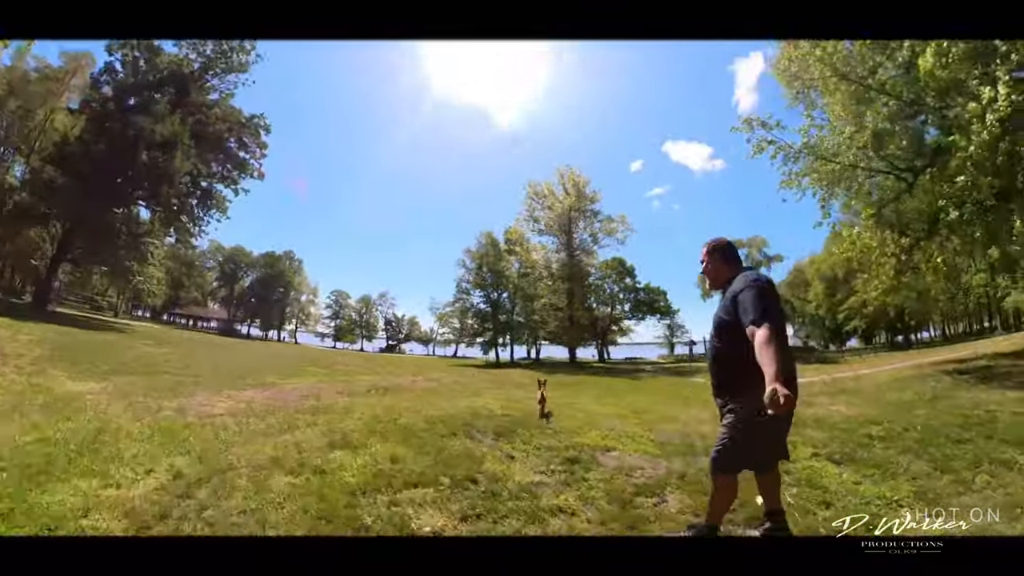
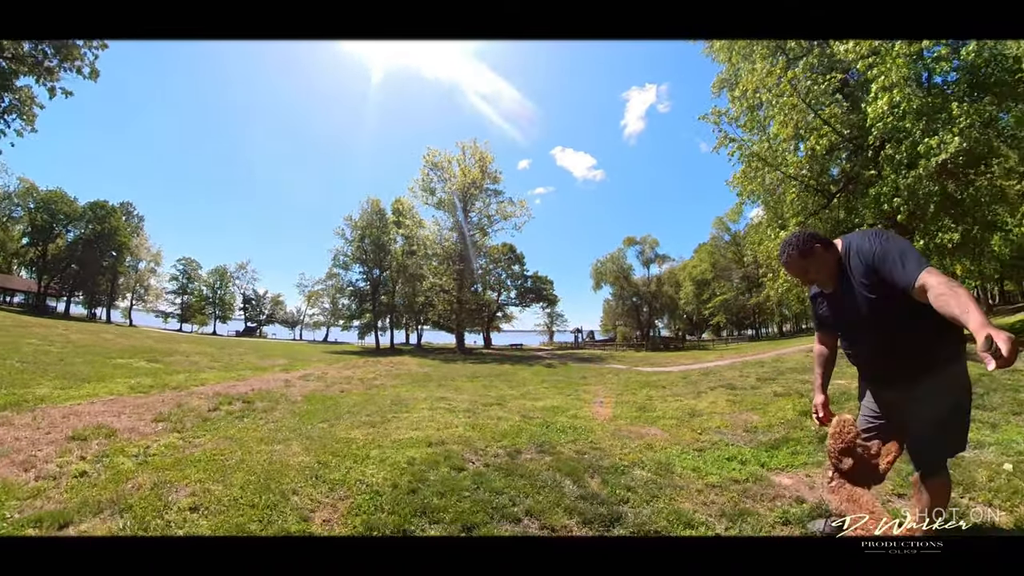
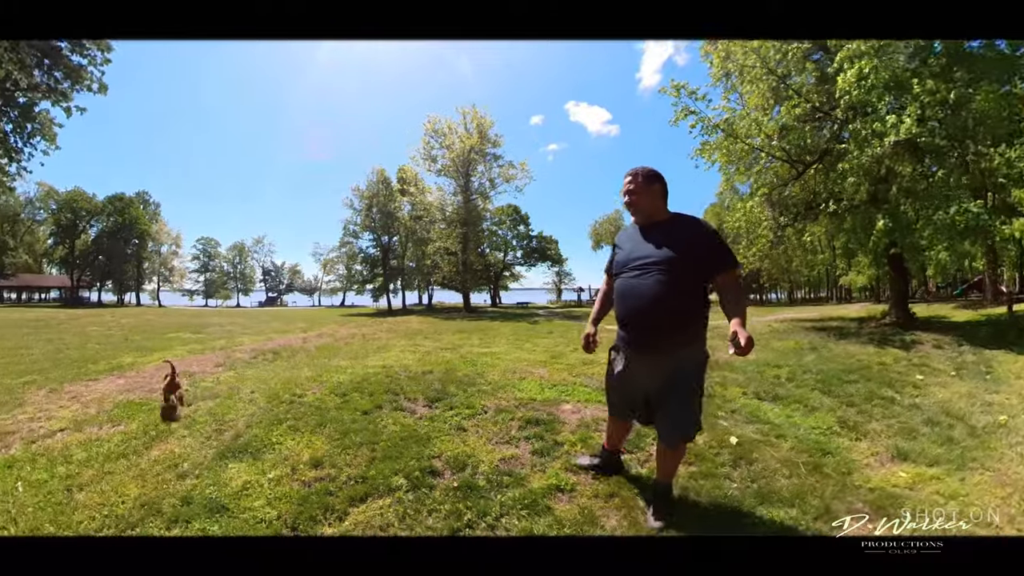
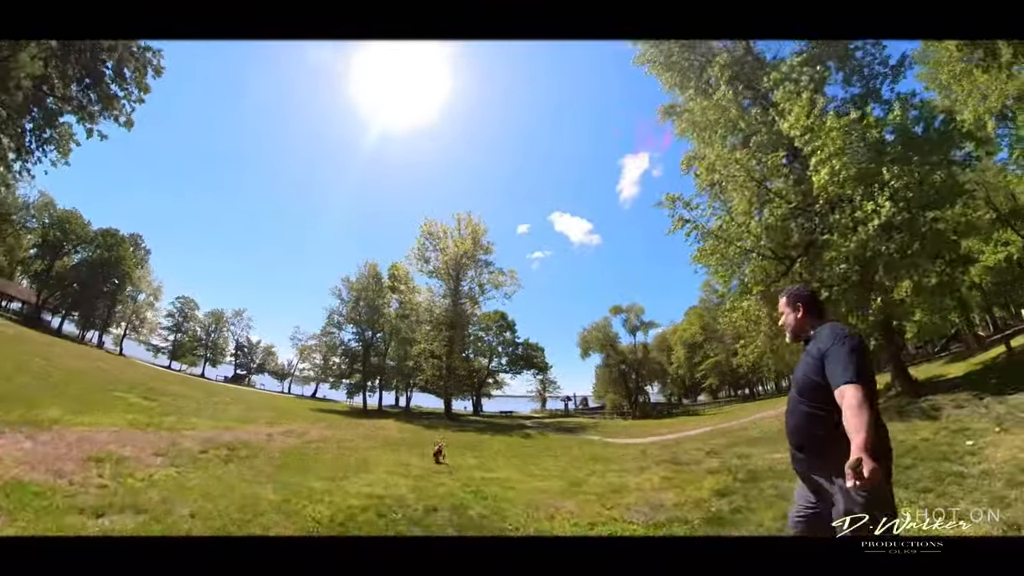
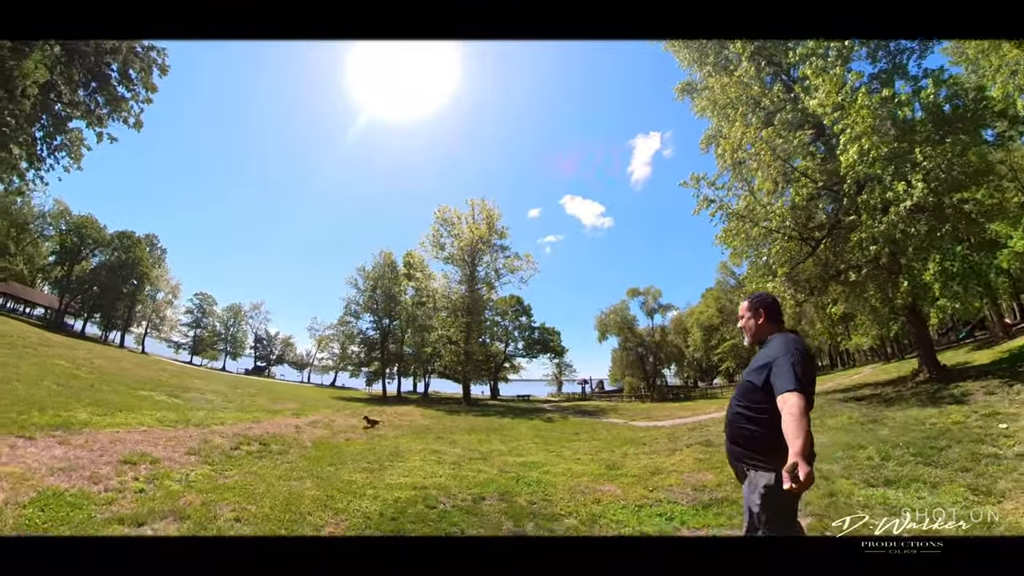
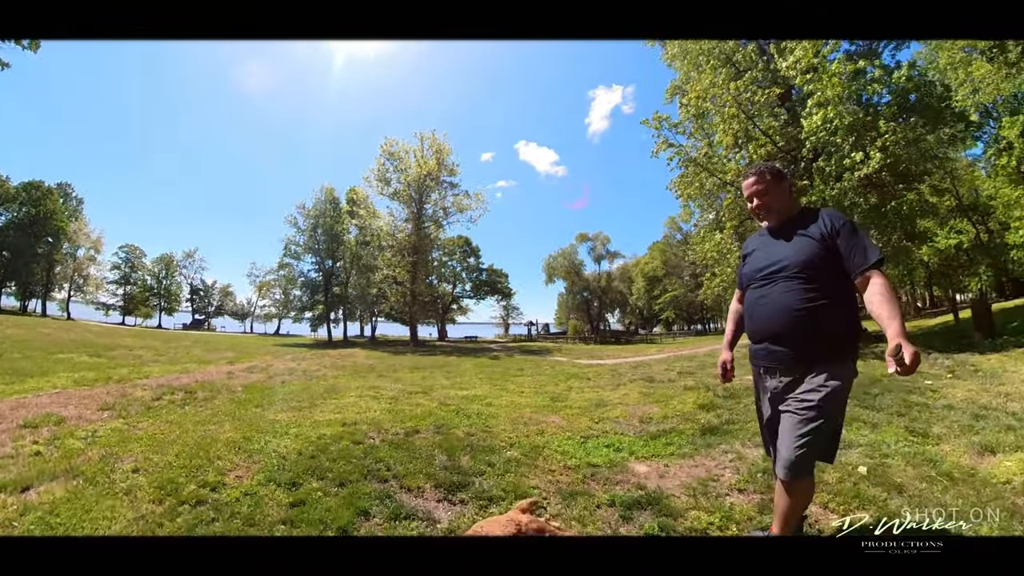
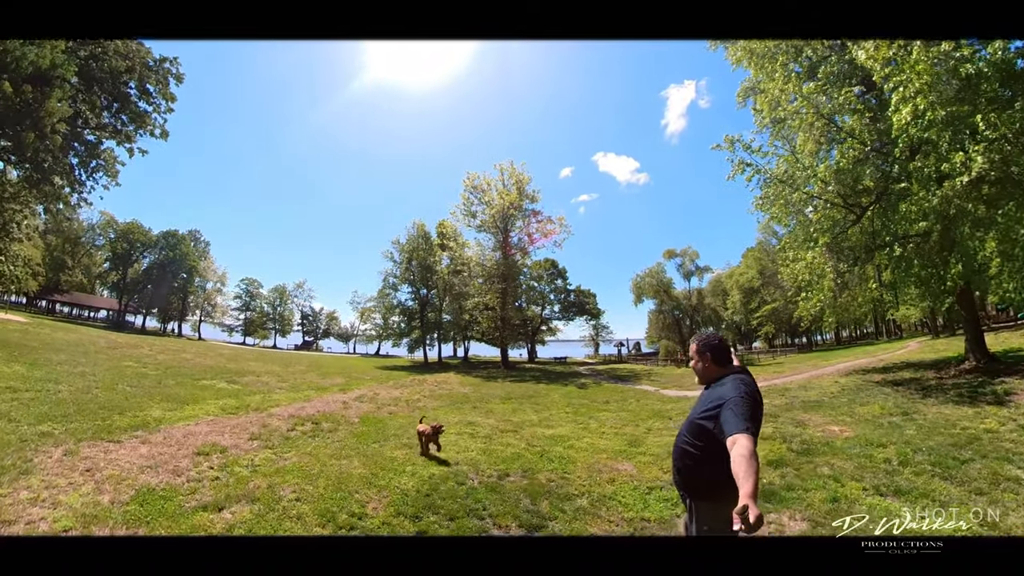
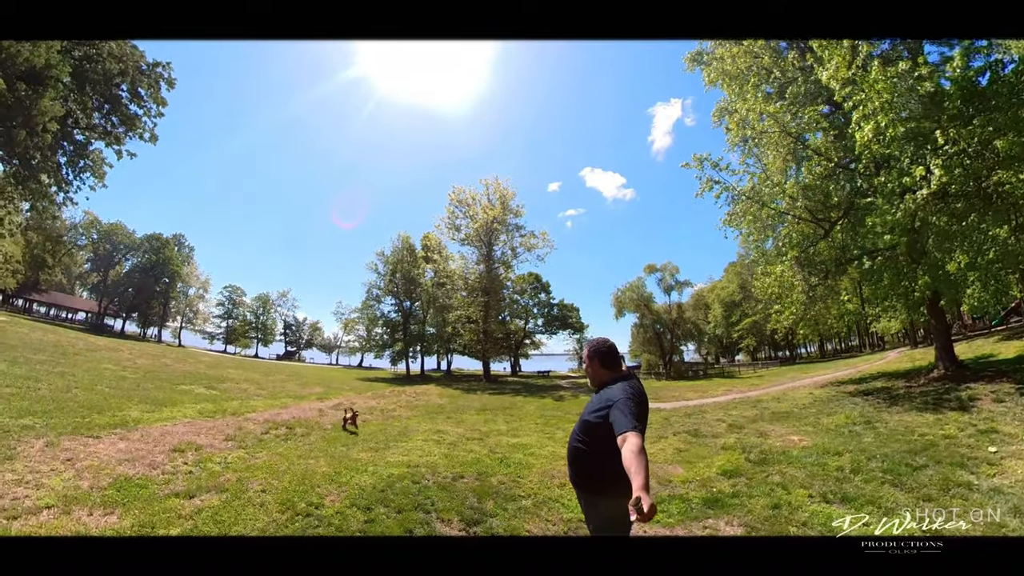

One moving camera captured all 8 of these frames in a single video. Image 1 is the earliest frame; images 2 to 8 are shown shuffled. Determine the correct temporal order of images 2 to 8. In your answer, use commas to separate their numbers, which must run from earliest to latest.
4, 5, 8, 7, 2, 6, 3
